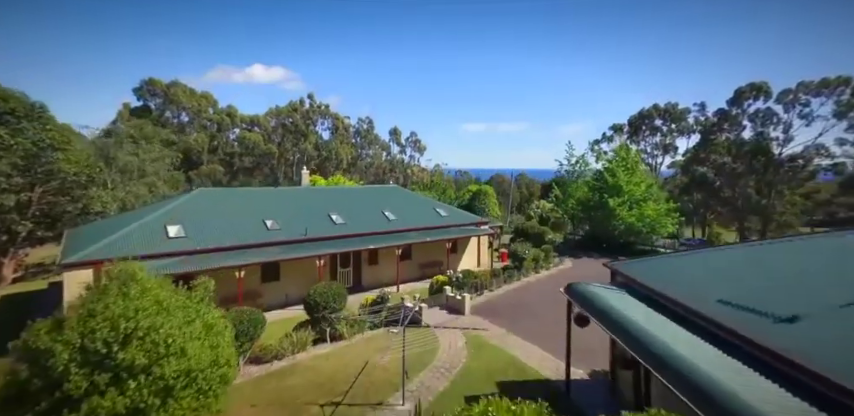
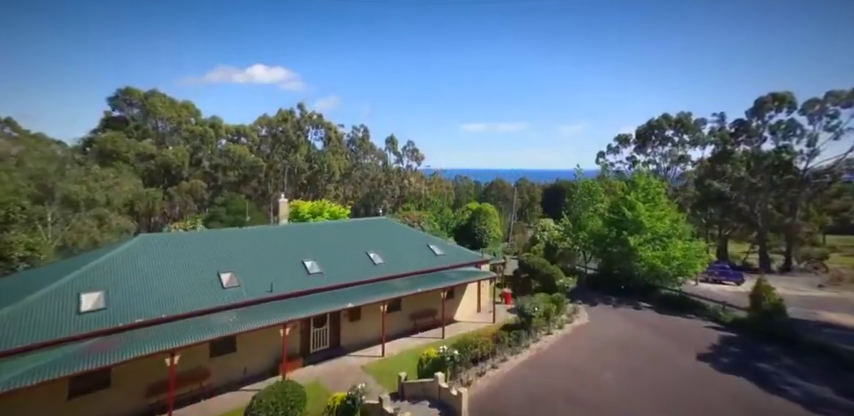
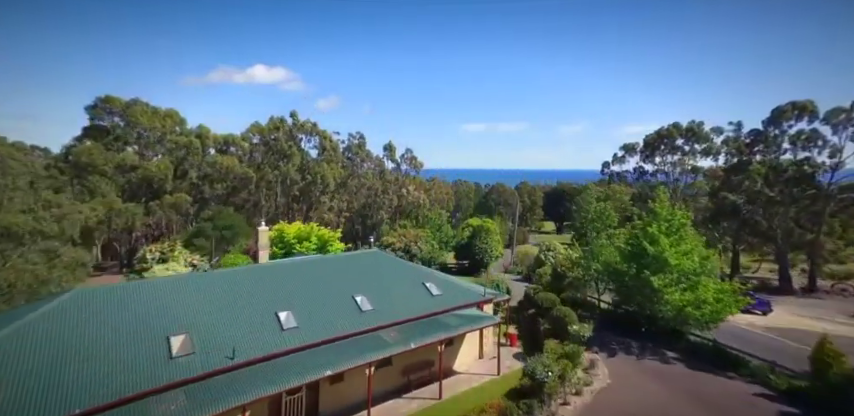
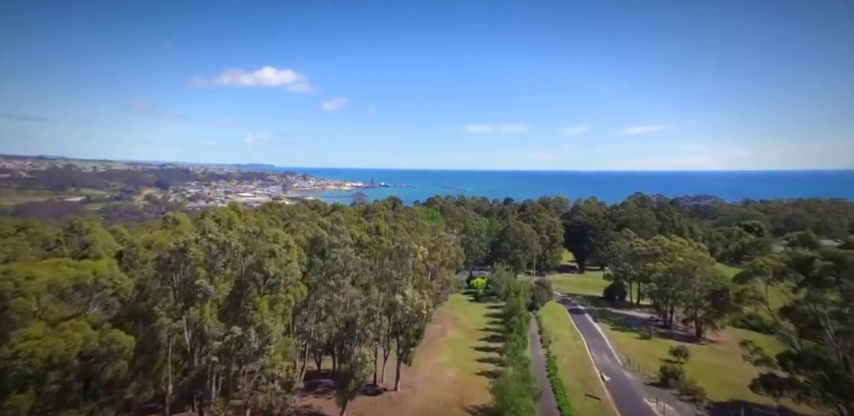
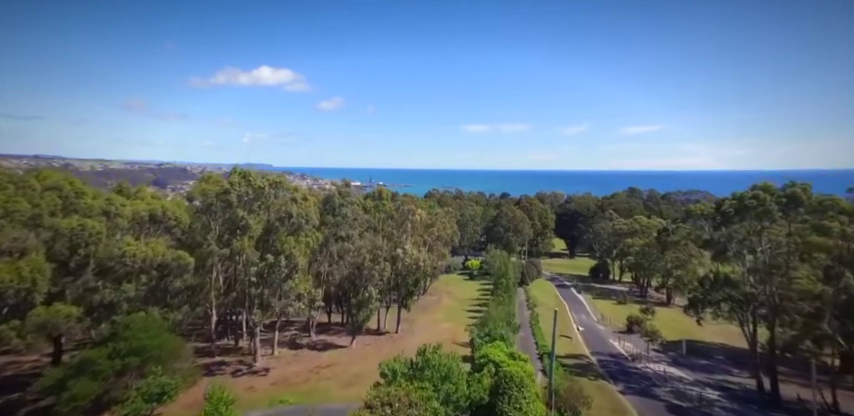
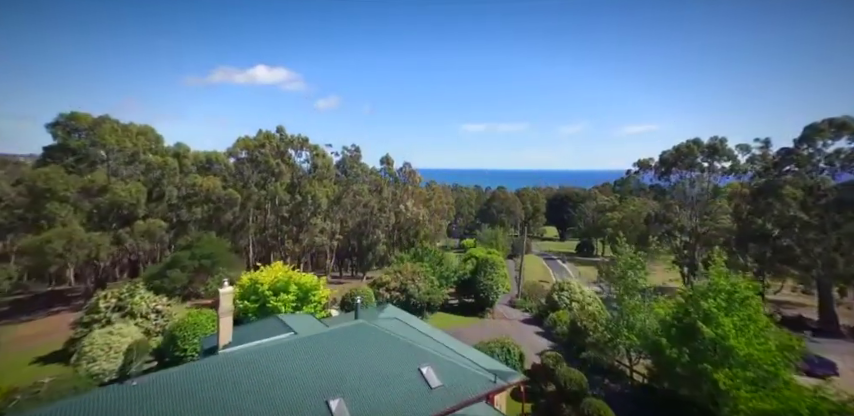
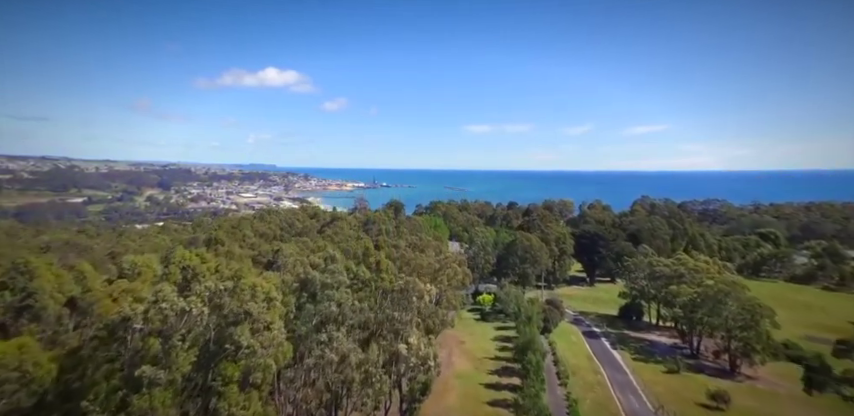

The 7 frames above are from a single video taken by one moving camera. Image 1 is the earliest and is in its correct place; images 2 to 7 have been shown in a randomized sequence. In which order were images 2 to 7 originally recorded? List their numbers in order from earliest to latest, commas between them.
2, 3, 6, 5, 4, 7
